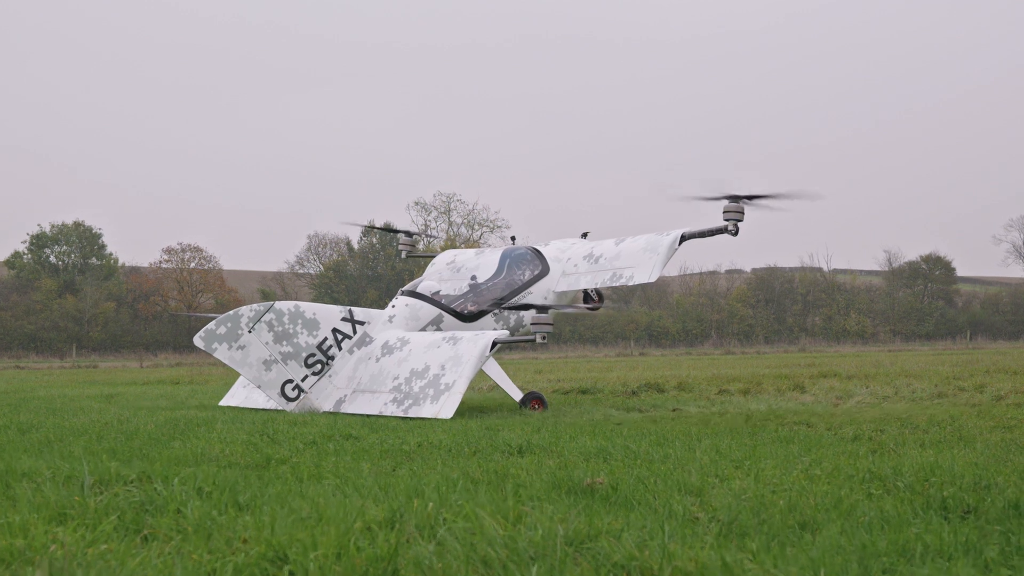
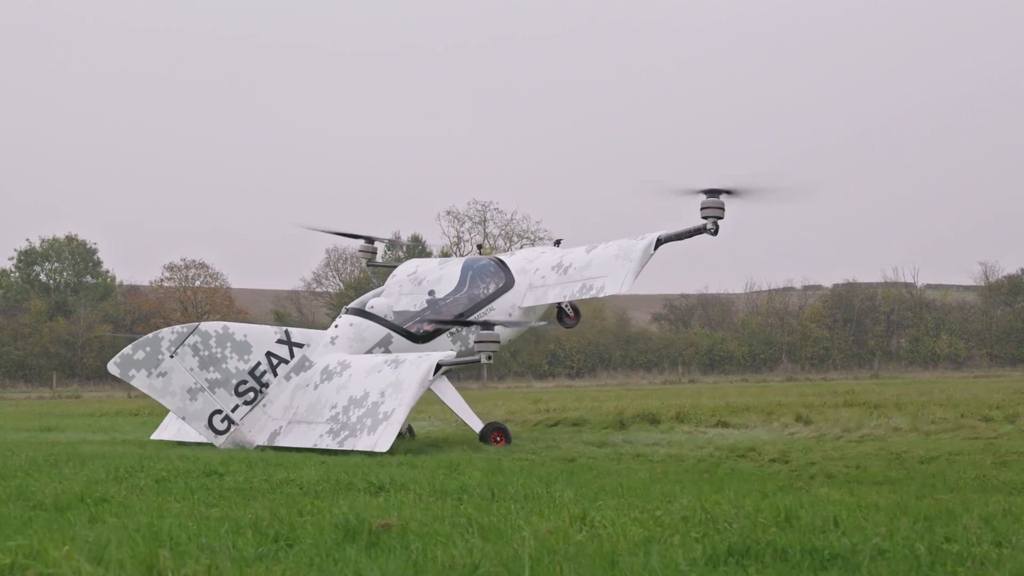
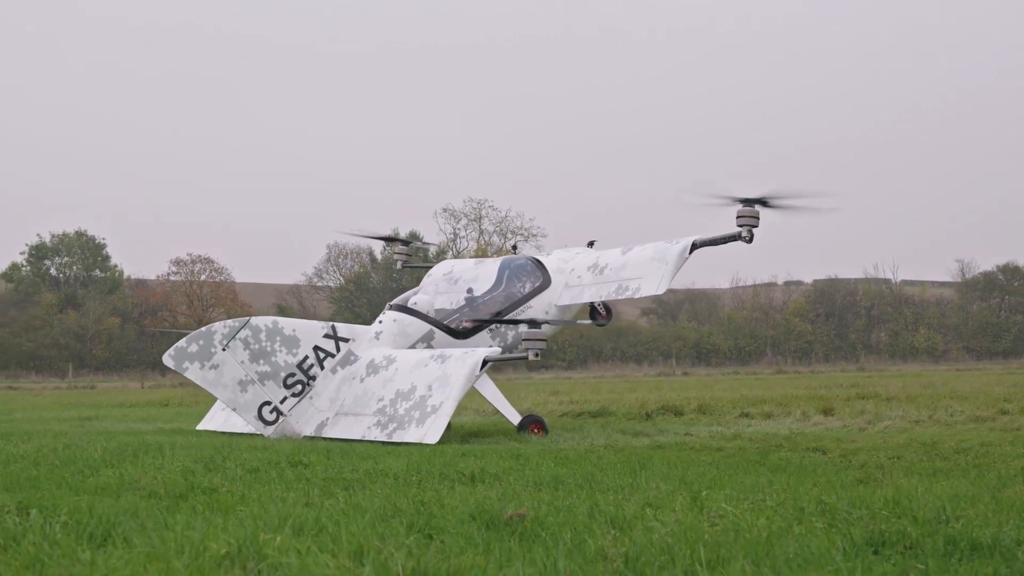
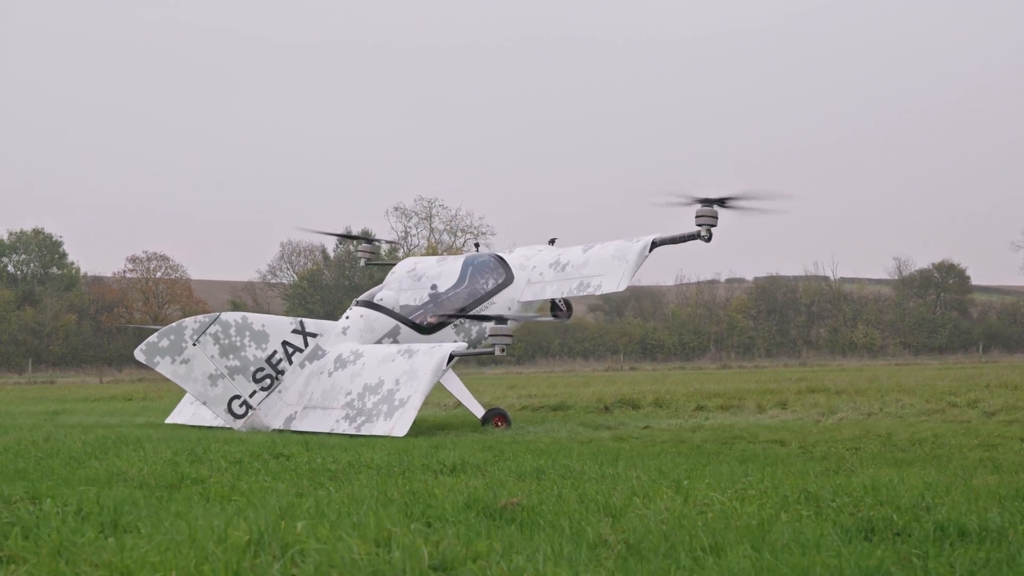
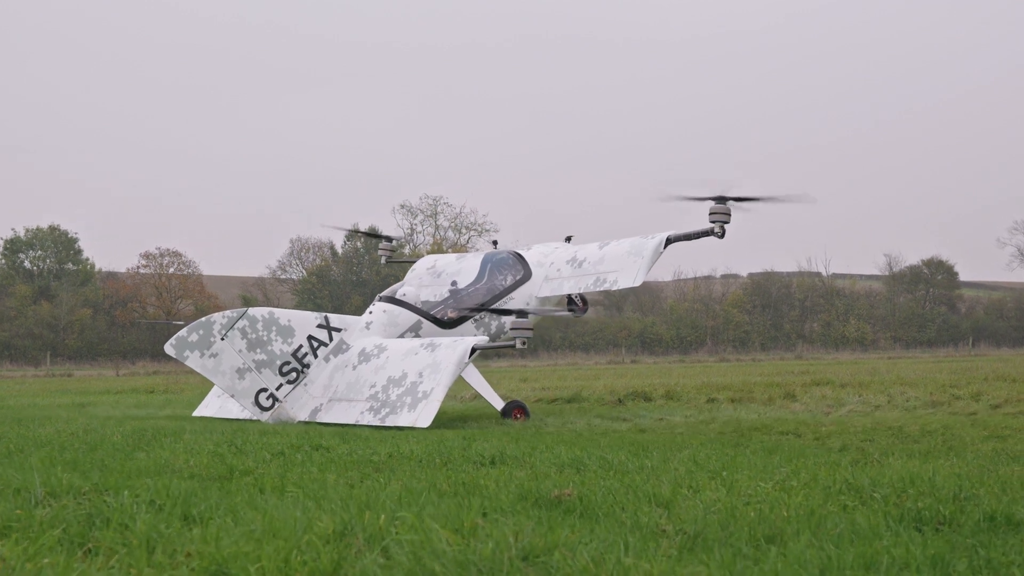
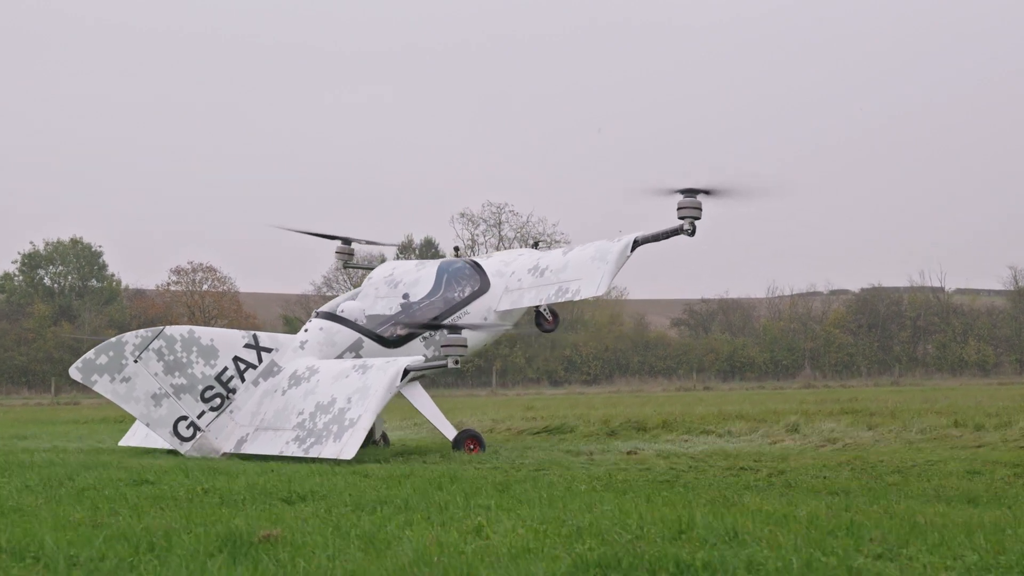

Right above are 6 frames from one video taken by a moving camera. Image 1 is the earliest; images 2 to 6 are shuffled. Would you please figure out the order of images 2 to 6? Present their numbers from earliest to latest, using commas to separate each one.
5, 4, 3, 2, 6
